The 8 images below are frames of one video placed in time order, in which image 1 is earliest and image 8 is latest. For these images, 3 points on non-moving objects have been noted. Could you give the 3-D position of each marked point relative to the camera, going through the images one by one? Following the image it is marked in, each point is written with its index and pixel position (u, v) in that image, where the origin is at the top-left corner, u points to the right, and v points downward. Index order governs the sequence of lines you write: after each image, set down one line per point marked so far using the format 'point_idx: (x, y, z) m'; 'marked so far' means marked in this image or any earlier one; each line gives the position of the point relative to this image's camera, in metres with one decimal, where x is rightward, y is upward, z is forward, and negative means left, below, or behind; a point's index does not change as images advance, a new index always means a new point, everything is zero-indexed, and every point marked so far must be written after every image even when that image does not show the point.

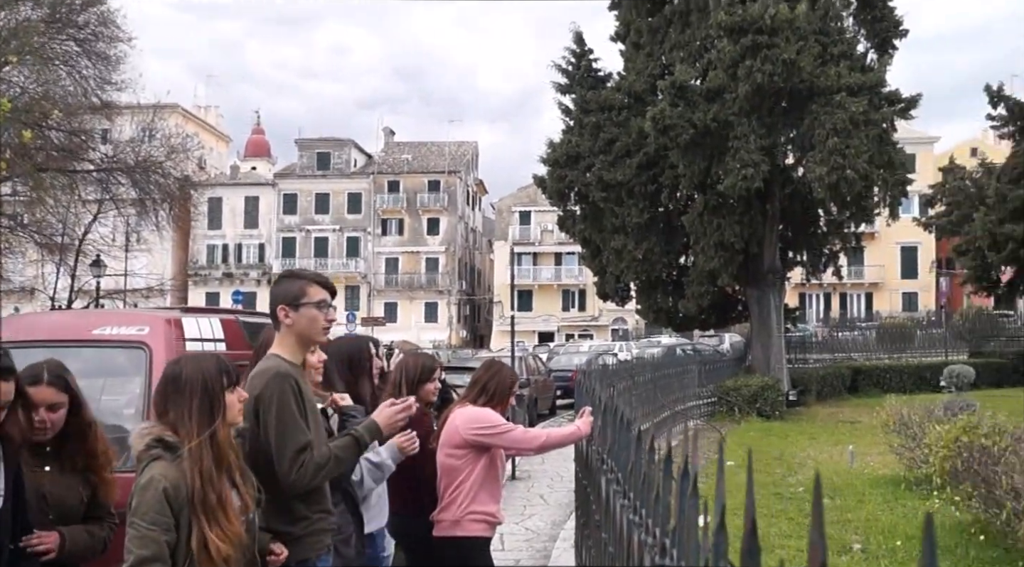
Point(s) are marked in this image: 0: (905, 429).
0: (+4.0, -1.5, +9.4) m
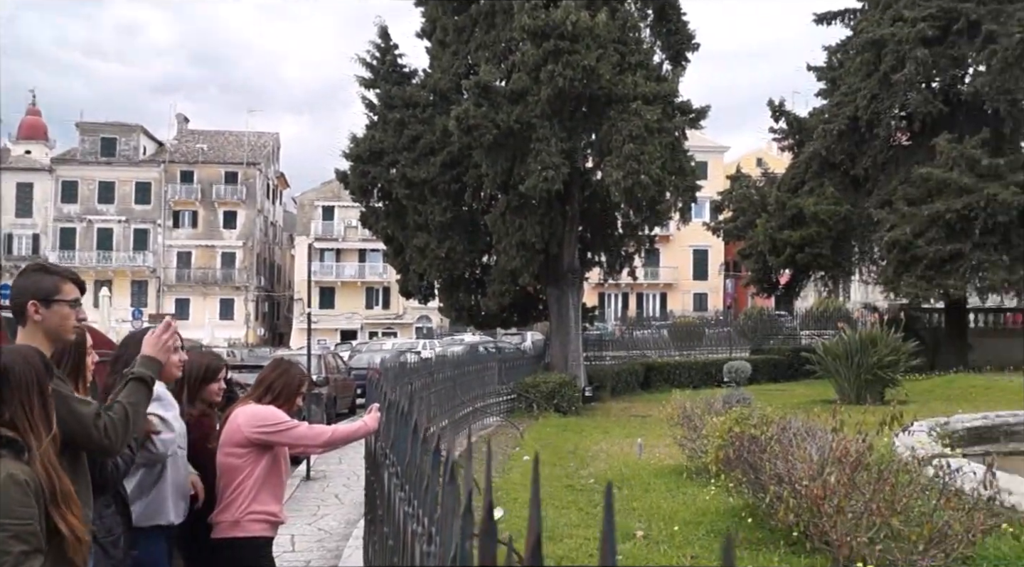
0: (+1.9, -1.5, +9.9) m
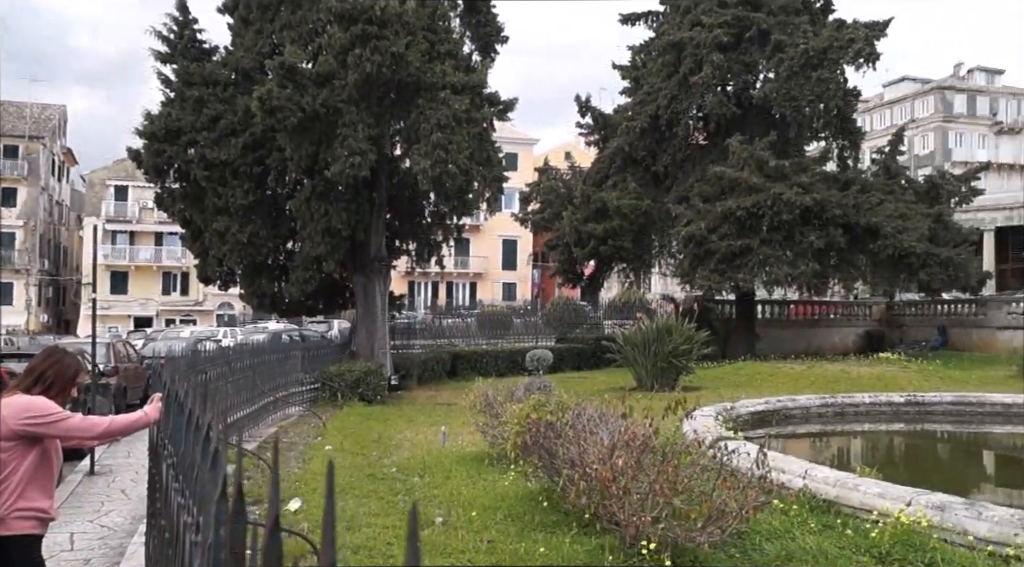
0: (-0.3, -1.4, +10.0) m
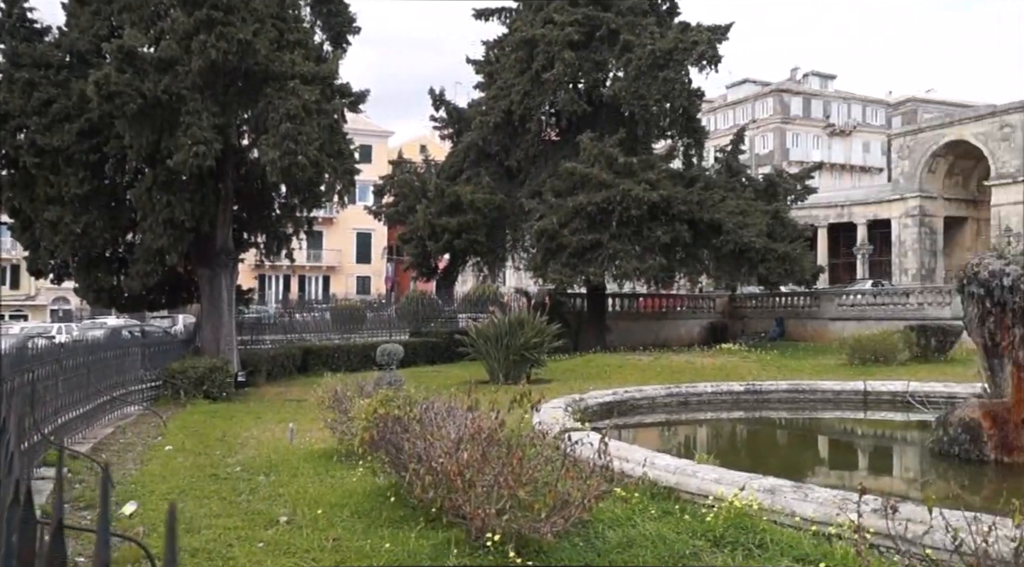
0: (-1.9, -1.3, +9.8) m
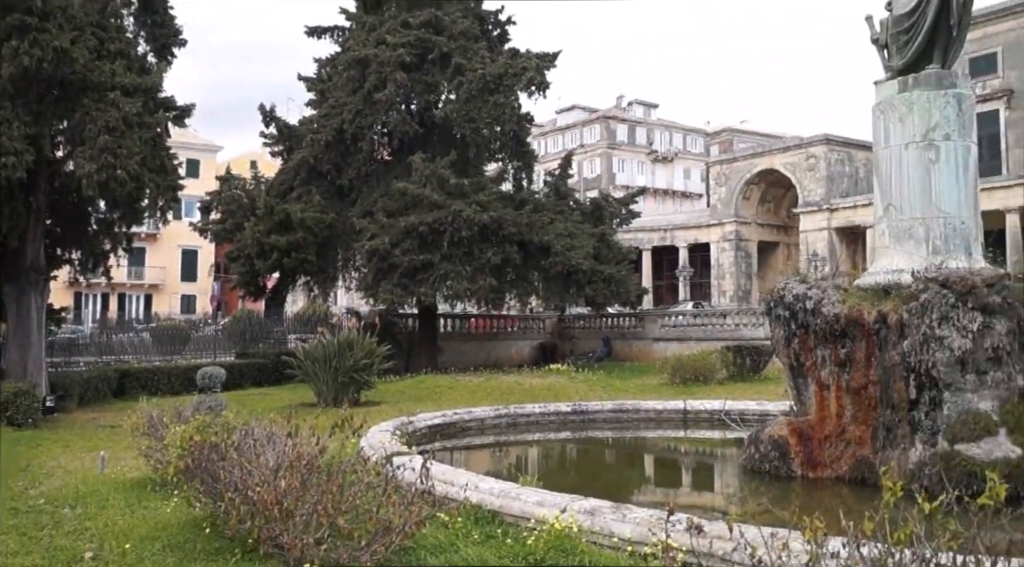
0: (-3.7, -1.6, +9.4) m
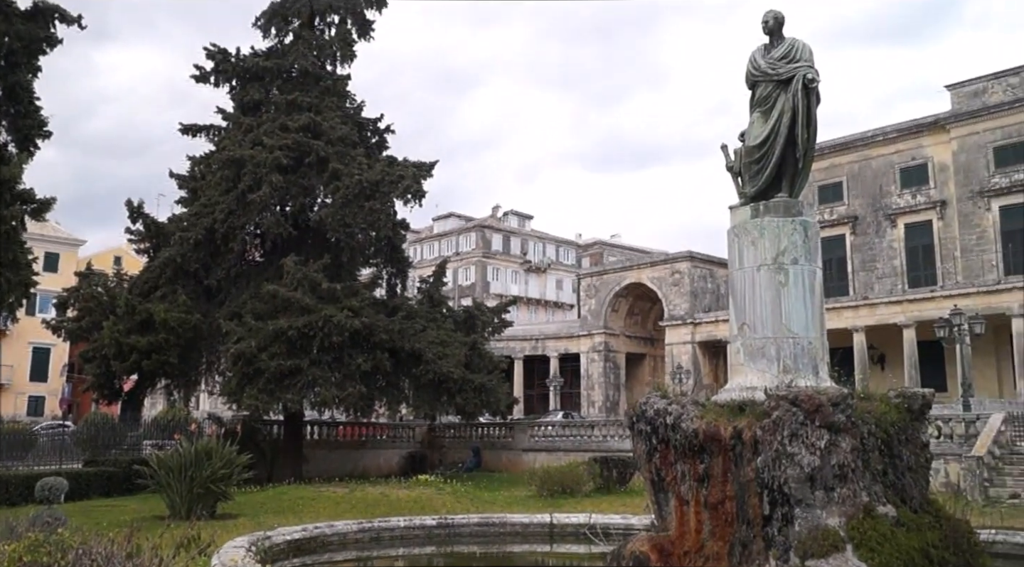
0: (-5.0, -2.5, +8.6) m
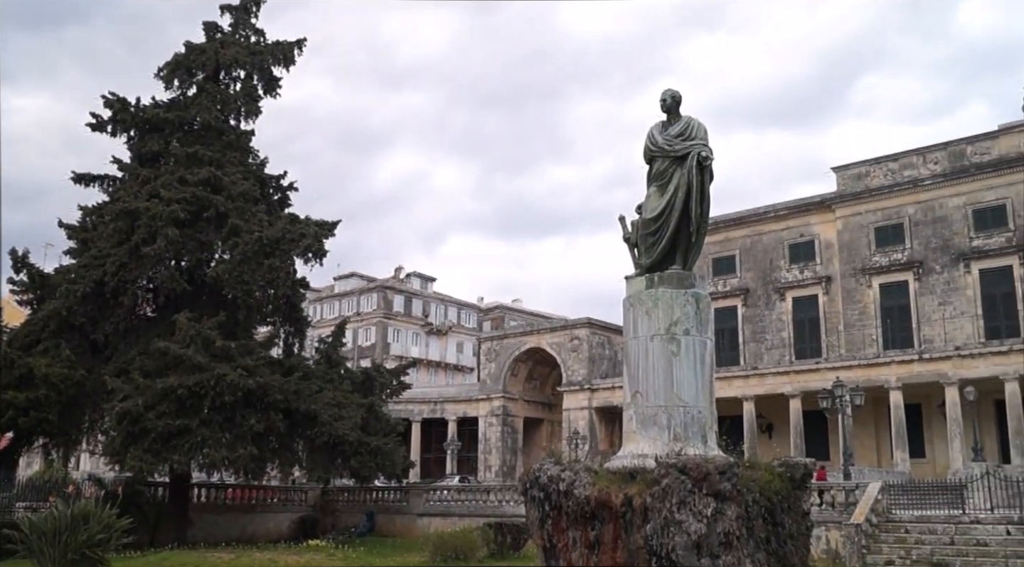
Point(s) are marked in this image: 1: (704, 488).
0: (-6.1, -3.0, +8.0) m
1: (+1.7, -1.8, +8.0) m
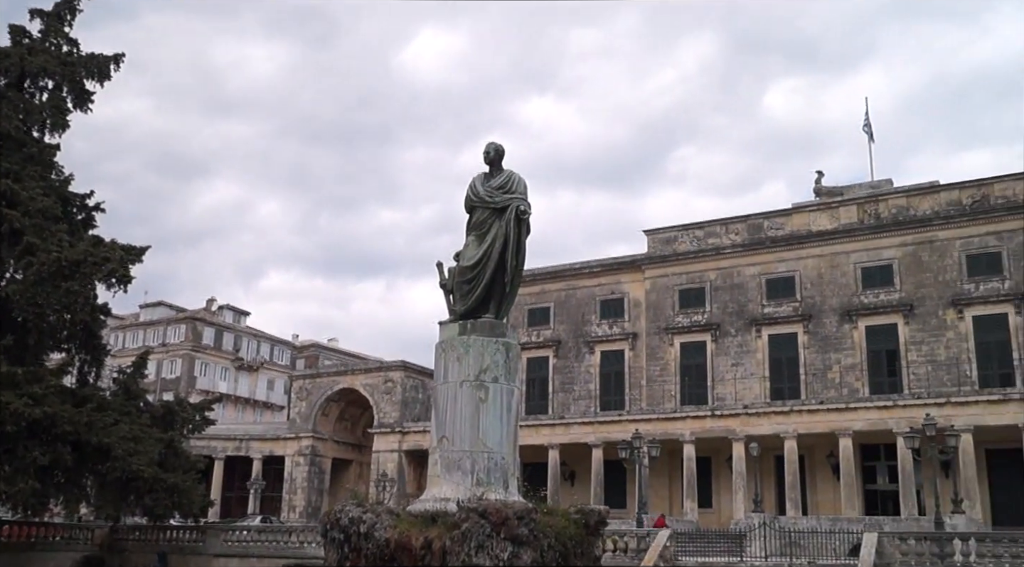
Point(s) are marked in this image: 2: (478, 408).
0: (-7.8, -2.9, +6.7) m
1: (-0.1, -2.3, +8.3) m
2: (-0.3, -1.3, +9.4) m
